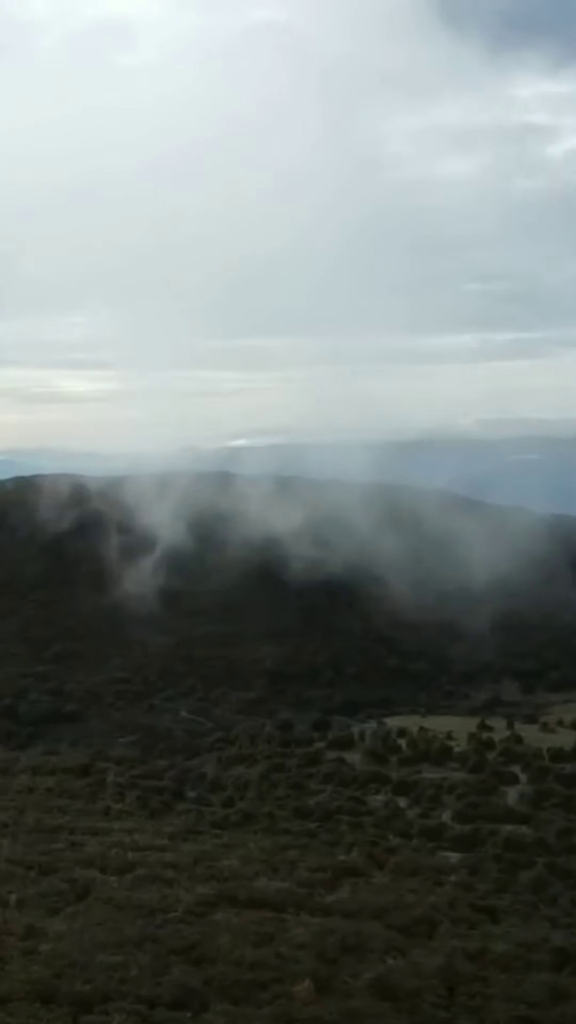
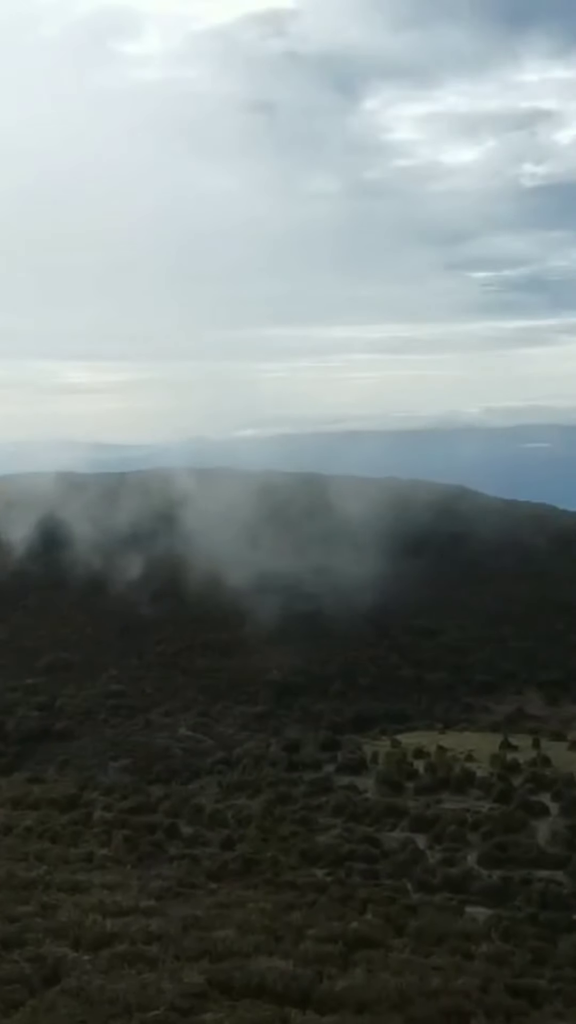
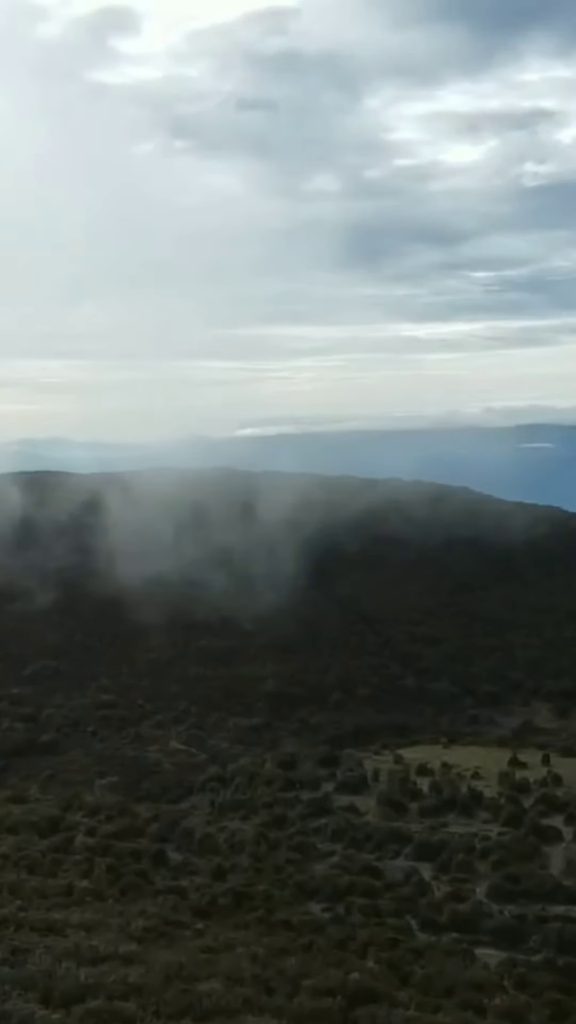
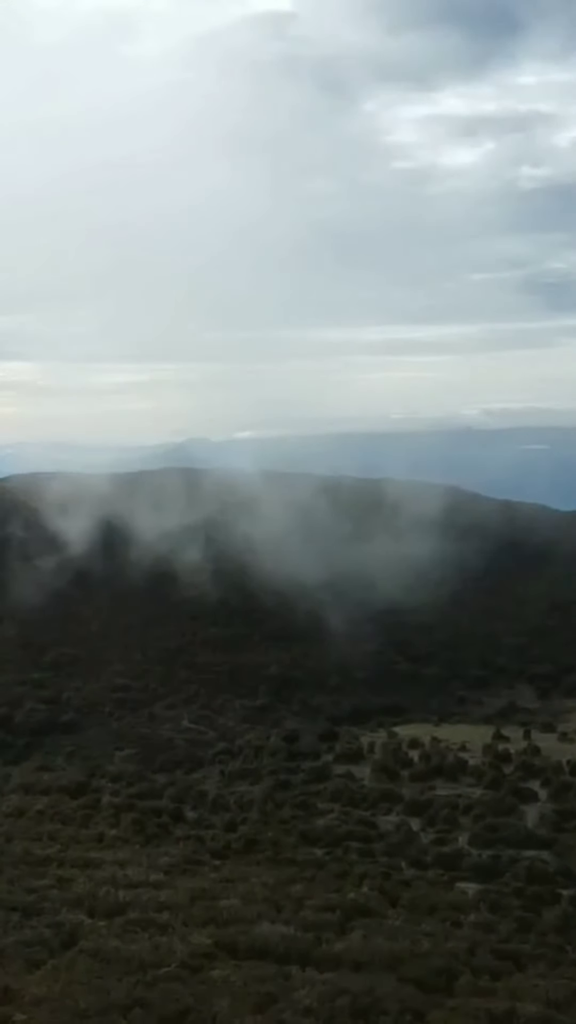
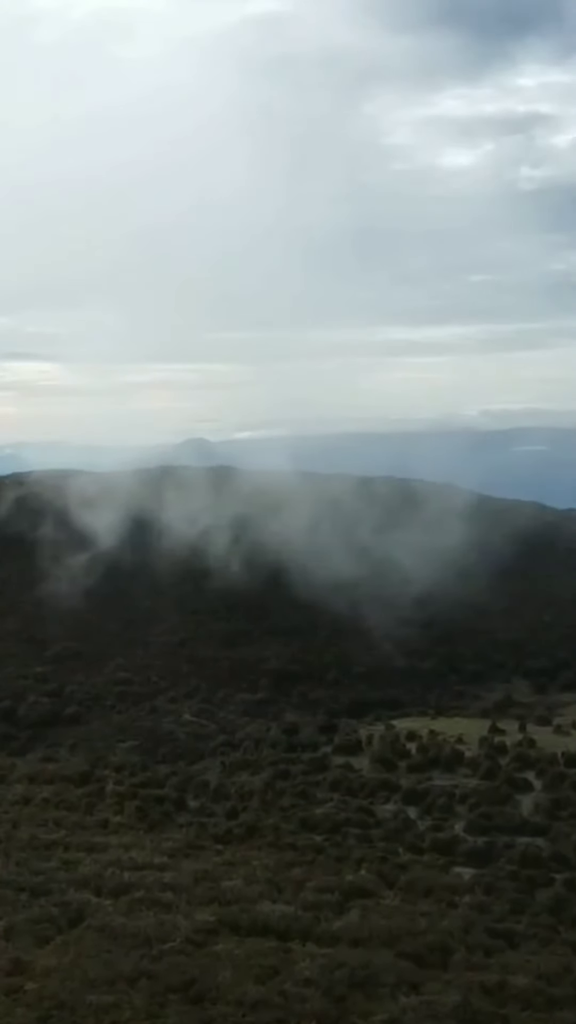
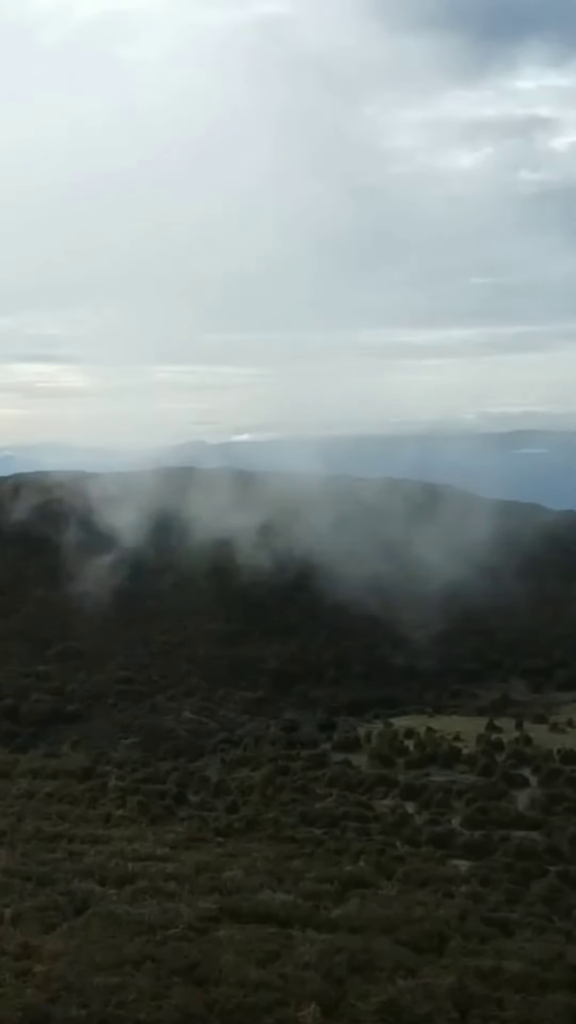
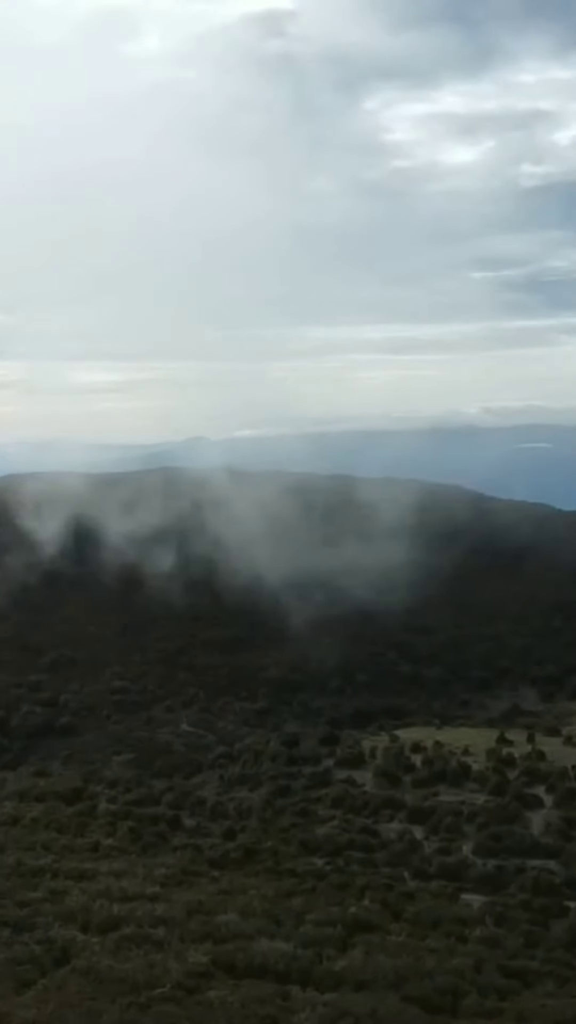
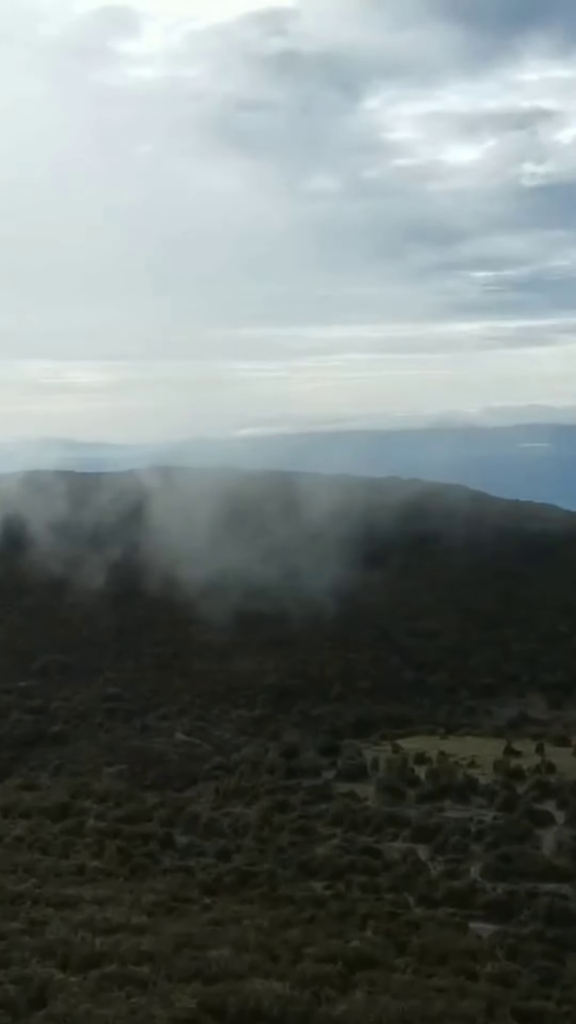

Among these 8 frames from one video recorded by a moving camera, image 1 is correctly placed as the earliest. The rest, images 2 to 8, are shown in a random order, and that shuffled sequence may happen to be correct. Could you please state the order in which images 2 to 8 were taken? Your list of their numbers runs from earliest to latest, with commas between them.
6, 5, 4, 7, 2, 8, 3
